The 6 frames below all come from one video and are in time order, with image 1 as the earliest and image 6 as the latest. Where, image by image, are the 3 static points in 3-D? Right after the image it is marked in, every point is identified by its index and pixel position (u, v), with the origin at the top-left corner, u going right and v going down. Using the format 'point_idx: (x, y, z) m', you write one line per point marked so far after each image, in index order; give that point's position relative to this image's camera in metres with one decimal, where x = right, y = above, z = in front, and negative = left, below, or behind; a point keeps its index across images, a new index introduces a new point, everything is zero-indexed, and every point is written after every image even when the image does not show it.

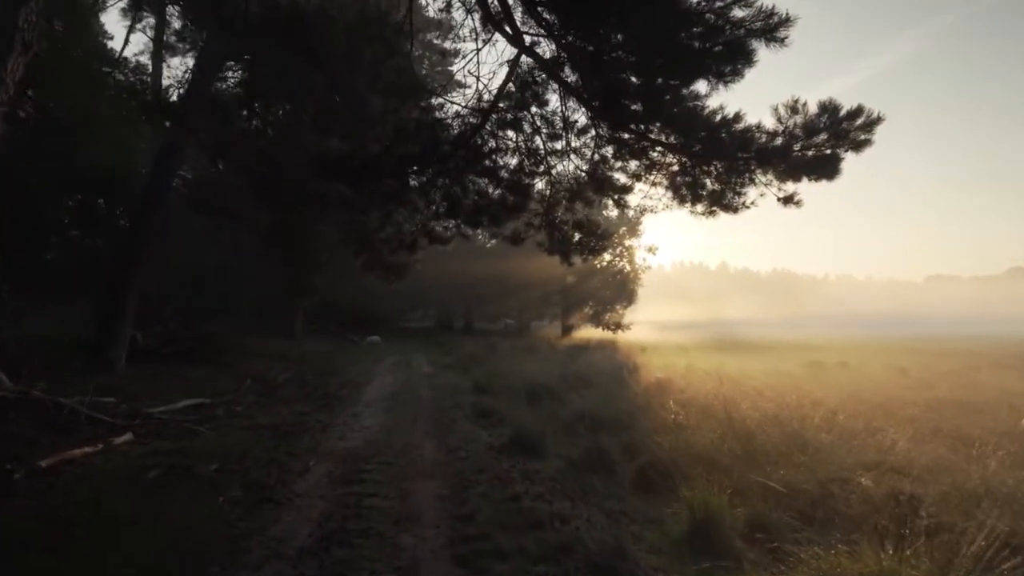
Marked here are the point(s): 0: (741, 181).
0: (+1.8, +0.8, +8.9) m
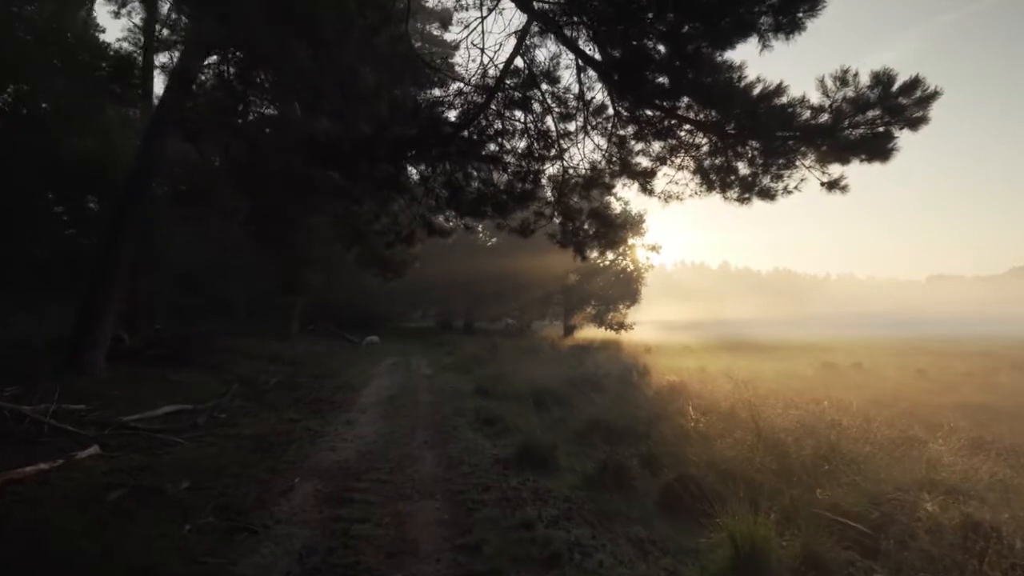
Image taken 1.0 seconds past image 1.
0: (+1.9, +0.9, +7.9) m
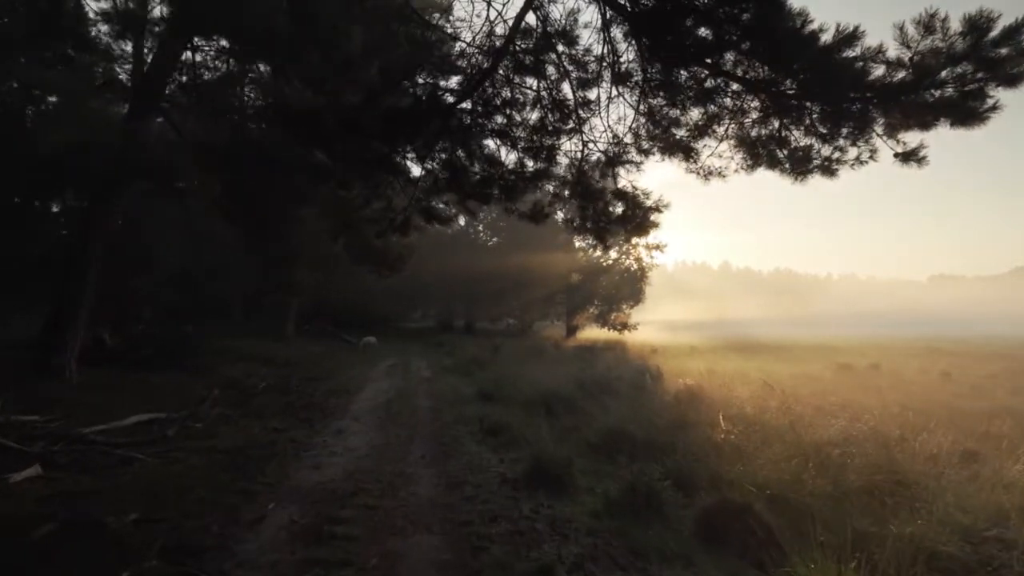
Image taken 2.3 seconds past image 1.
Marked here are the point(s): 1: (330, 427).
0: (+2.0, +0.9, +6.6) m
1: (-2.0, -1.6, +12.3) m
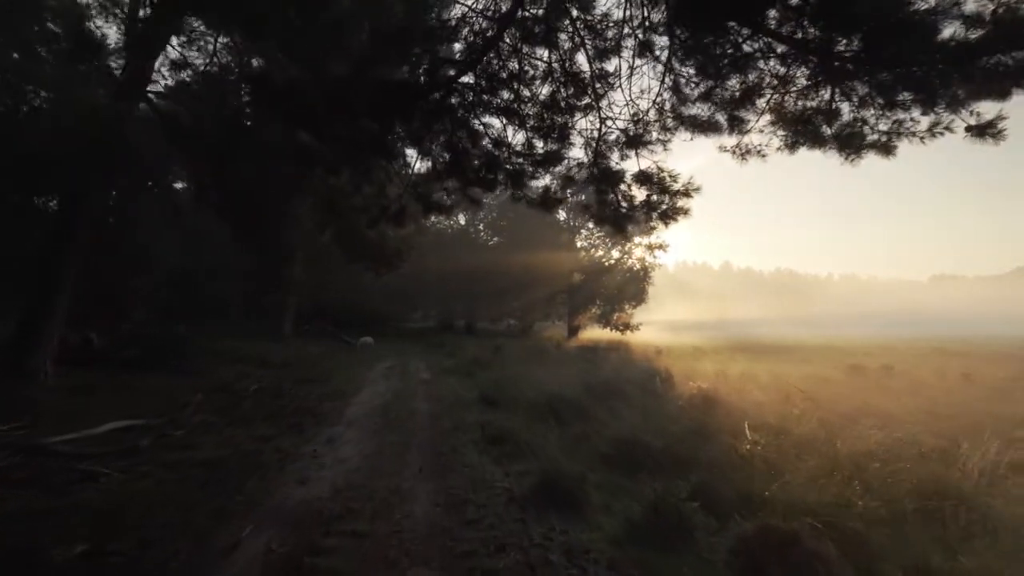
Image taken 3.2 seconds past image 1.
0: (+2.0, +1.0, +5.7) m
1: (-2.0, -1.5, +11.4) m
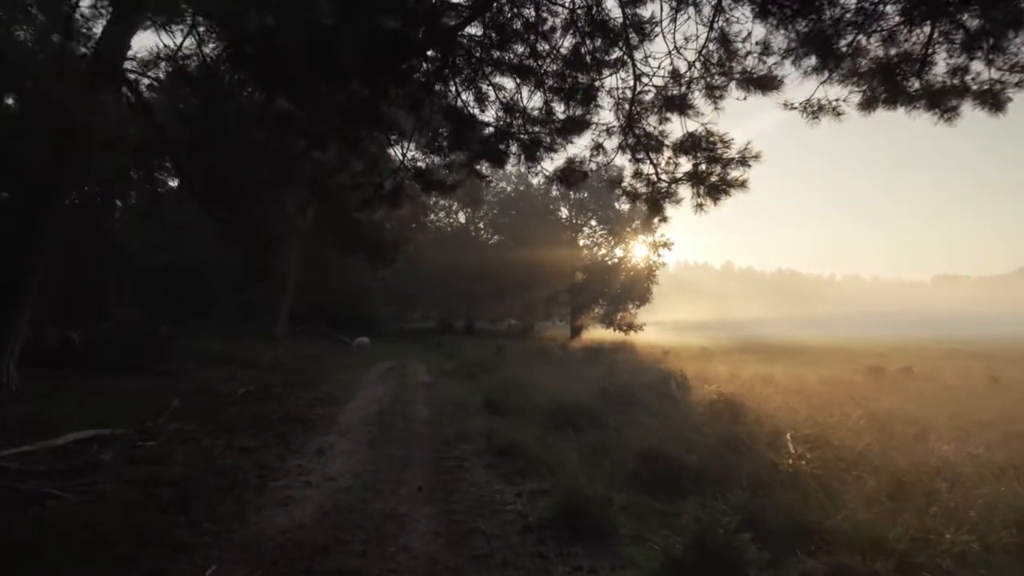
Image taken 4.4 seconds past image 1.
0: (+2.1, +1.0, +4.6) m
1: (-1.9, -1.5, +10.3) m
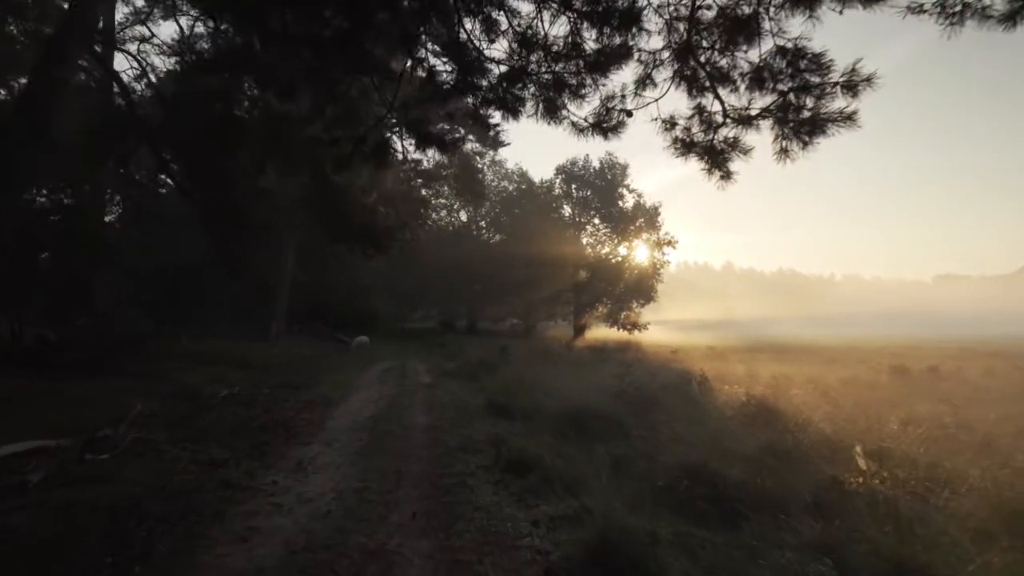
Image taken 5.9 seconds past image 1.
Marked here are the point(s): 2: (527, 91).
0: (+2.2, +1.1, +3.1) m
1: (-1.8, -1.4, +8.8) m
2: (+0.1, +1.0, +5.5) m
